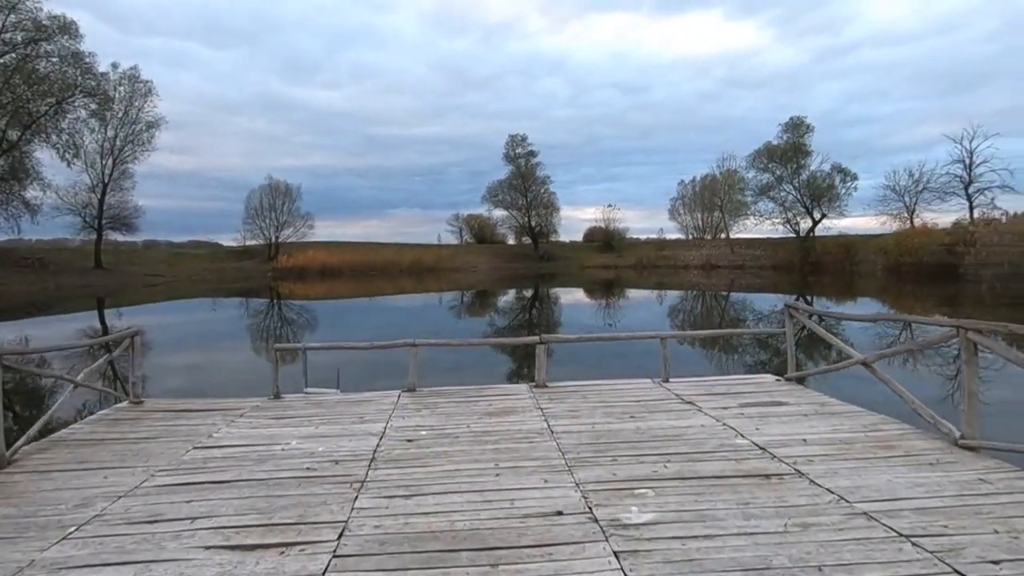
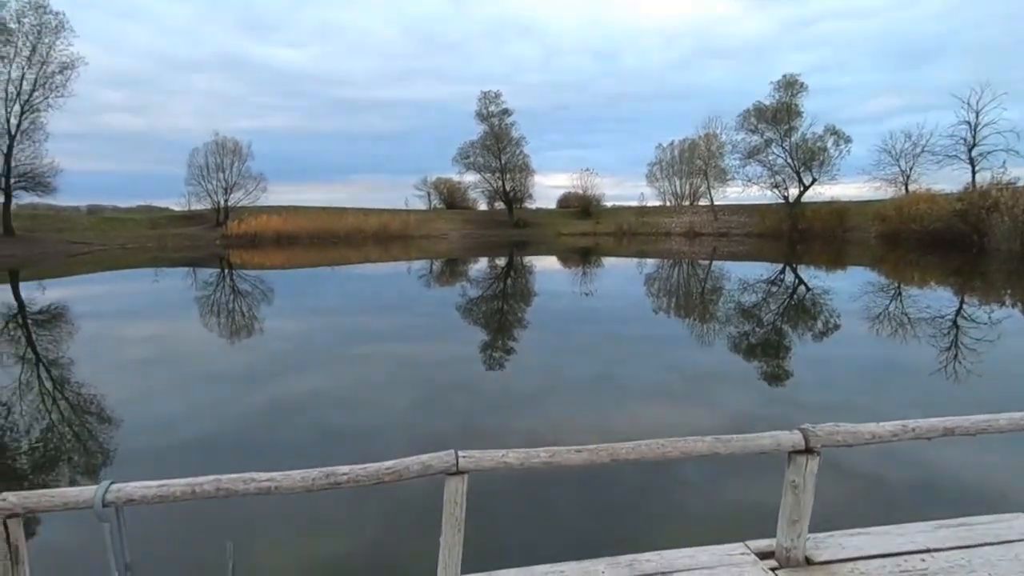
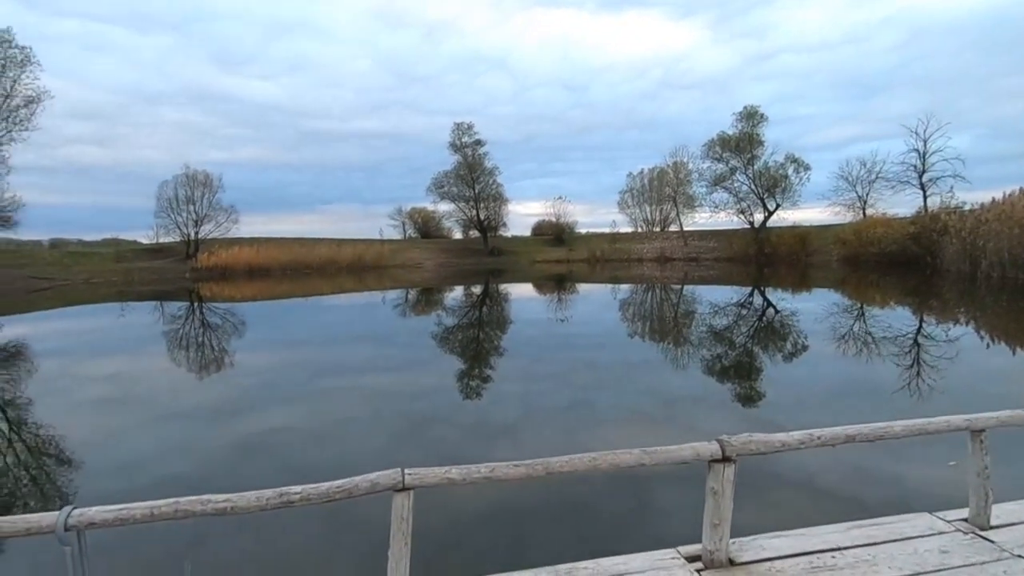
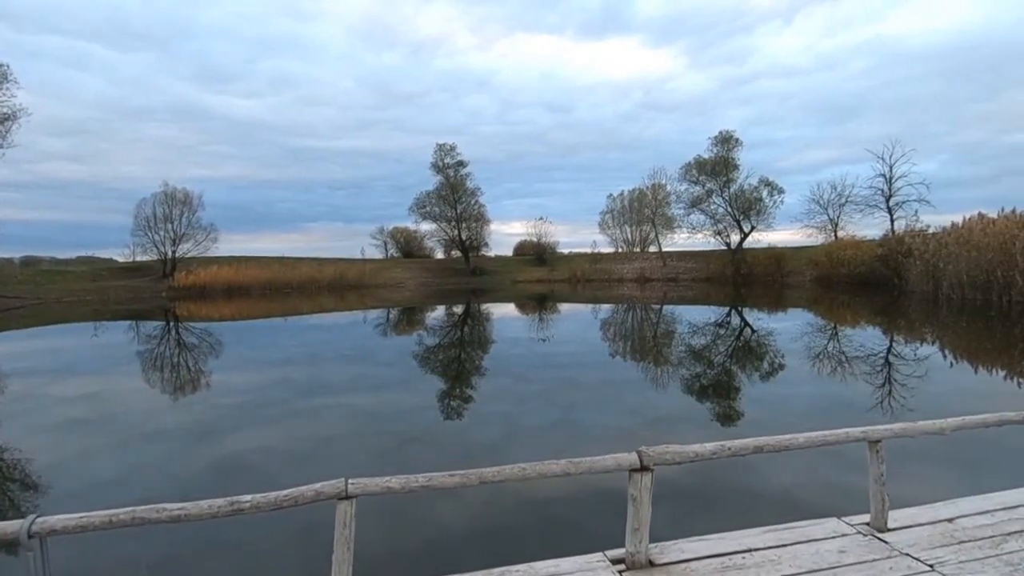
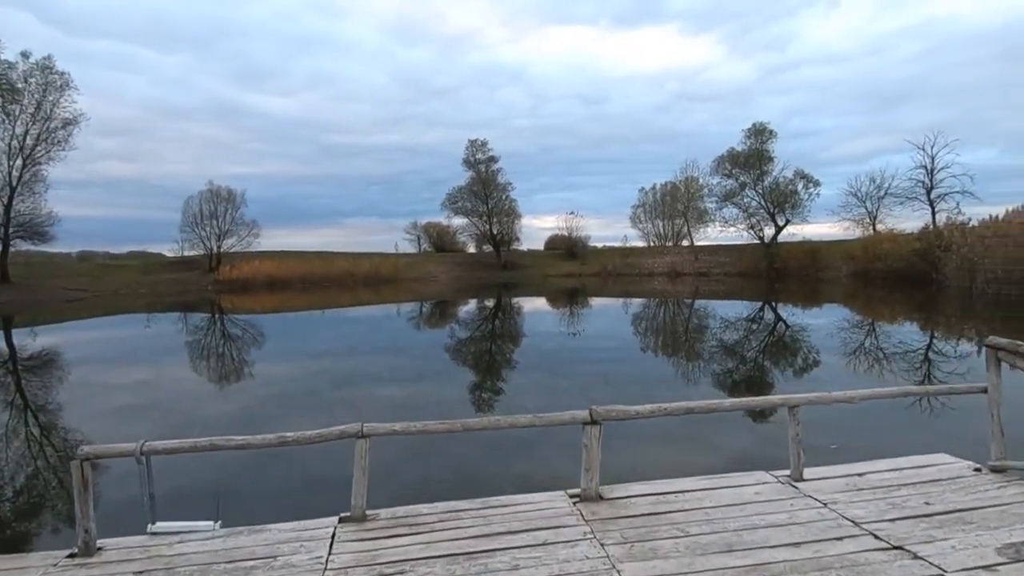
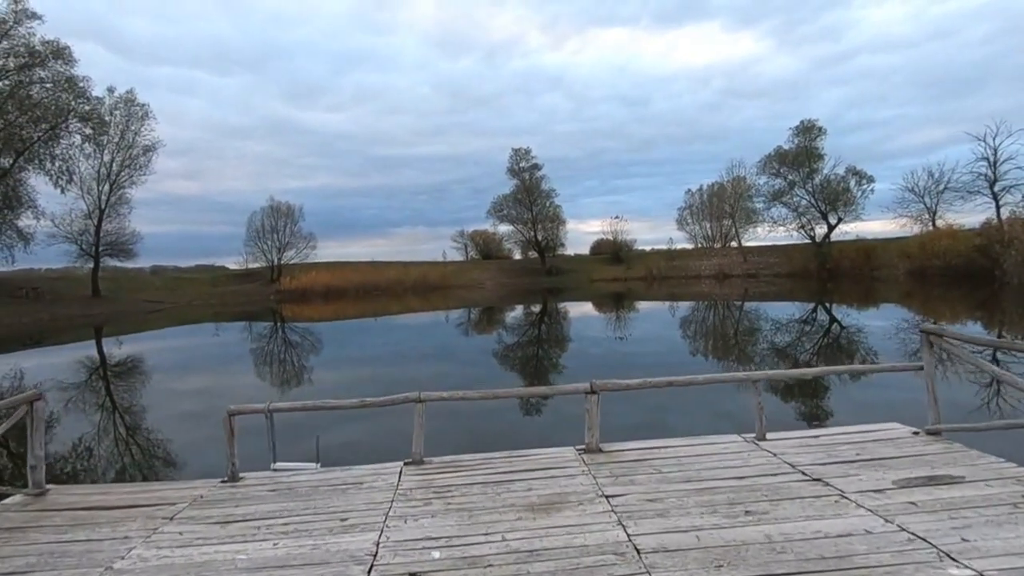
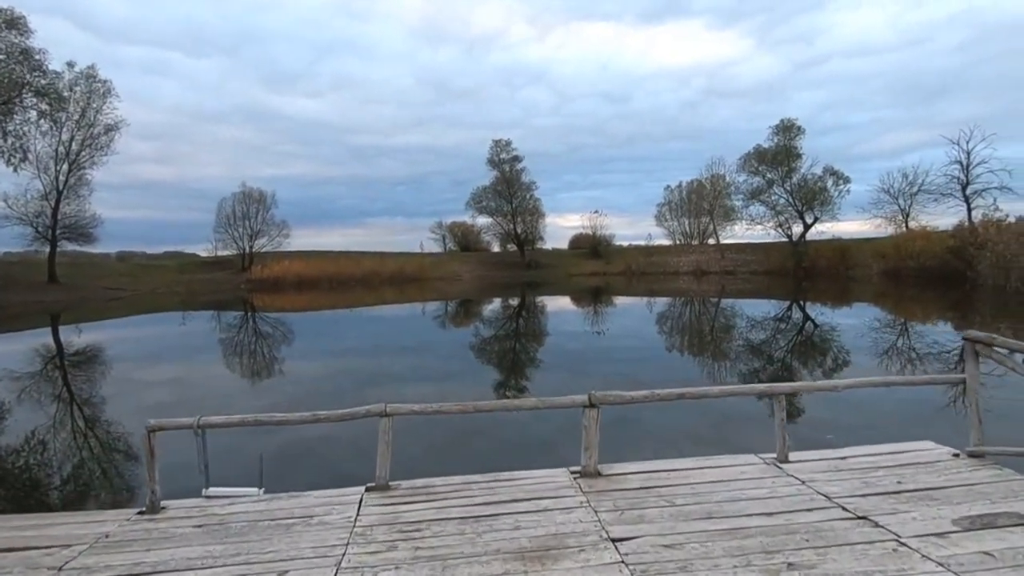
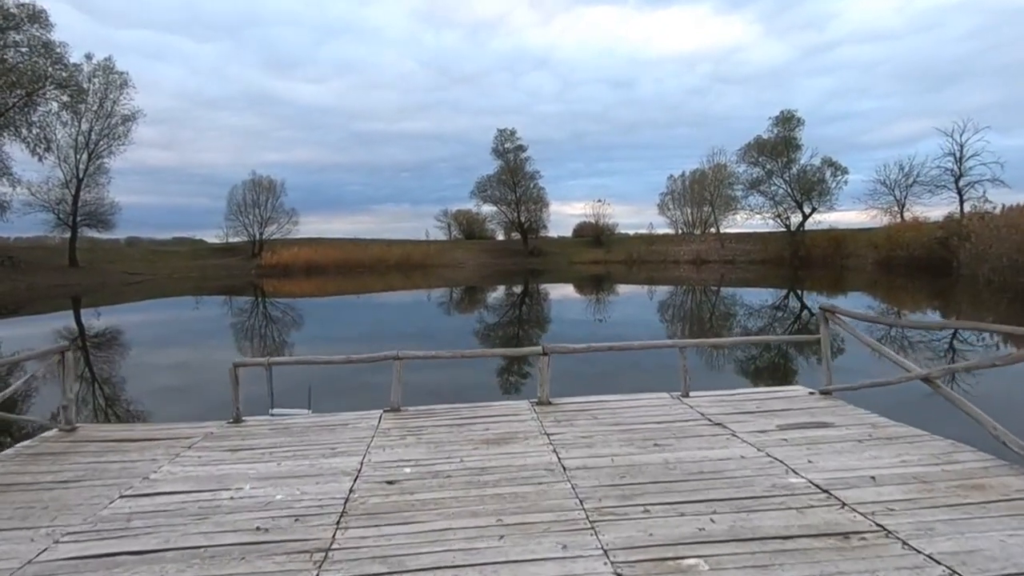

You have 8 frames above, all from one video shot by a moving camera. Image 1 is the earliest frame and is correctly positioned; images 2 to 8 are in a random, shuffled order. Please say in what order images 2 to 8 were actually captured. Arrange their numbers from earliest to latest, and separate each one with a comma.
8, 6, 7, 5, 4, 3, 2
